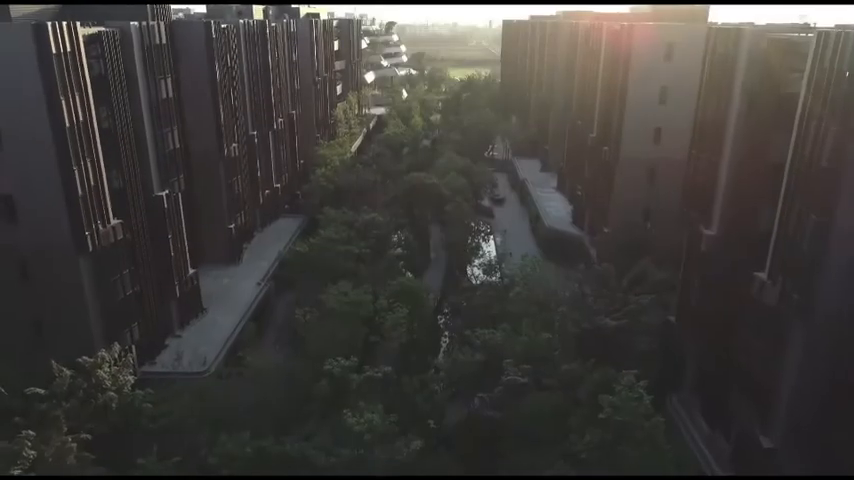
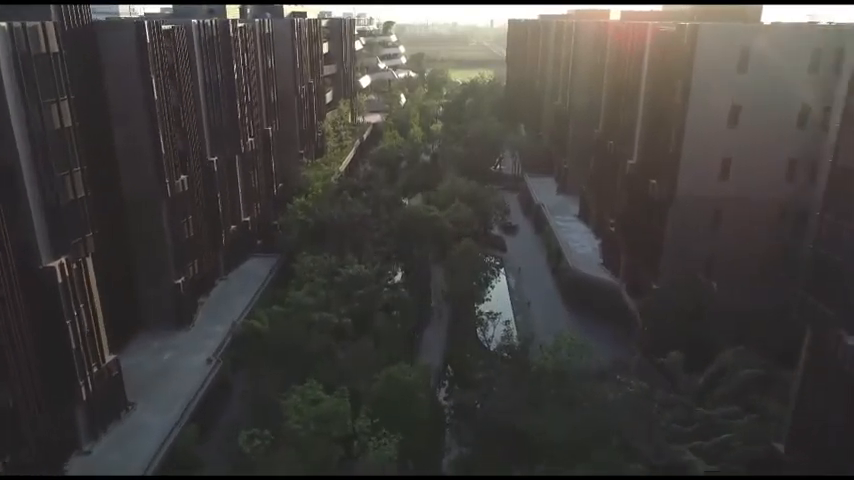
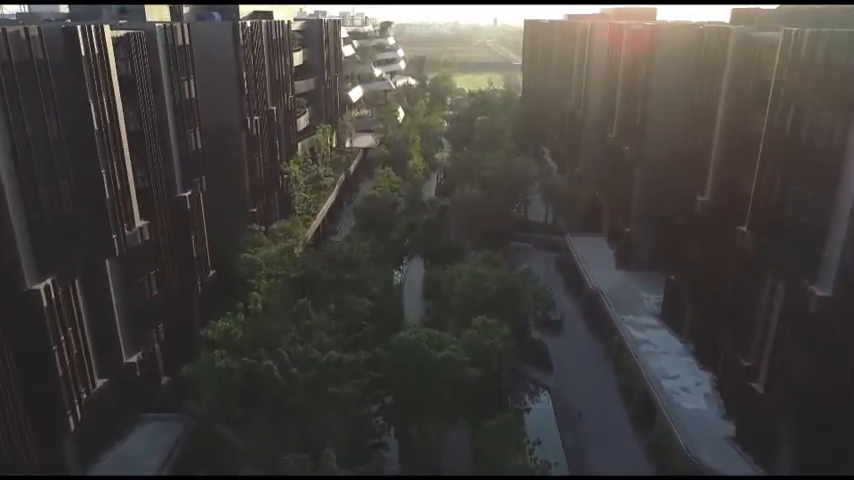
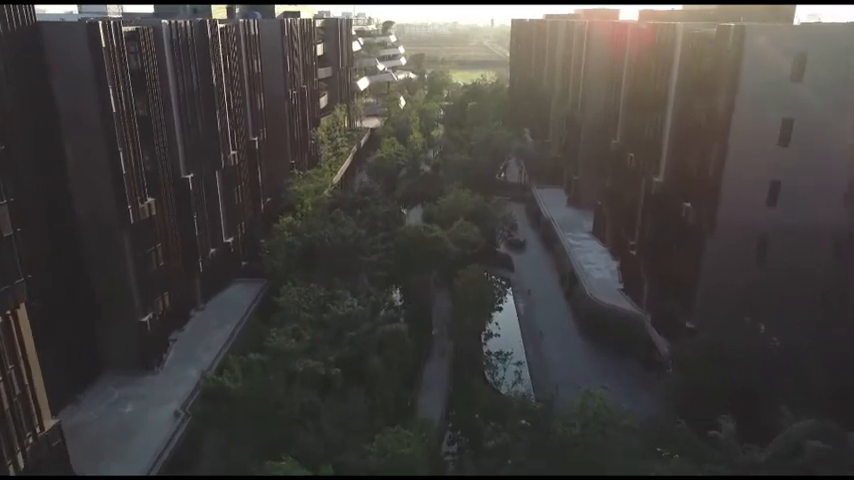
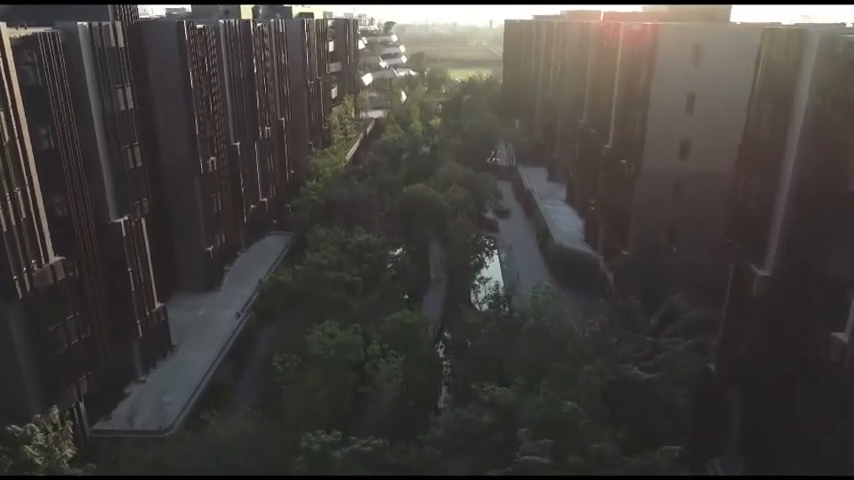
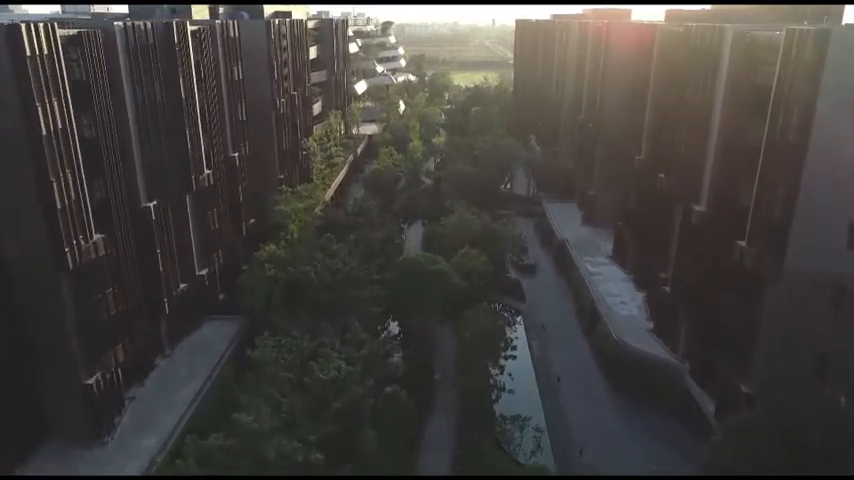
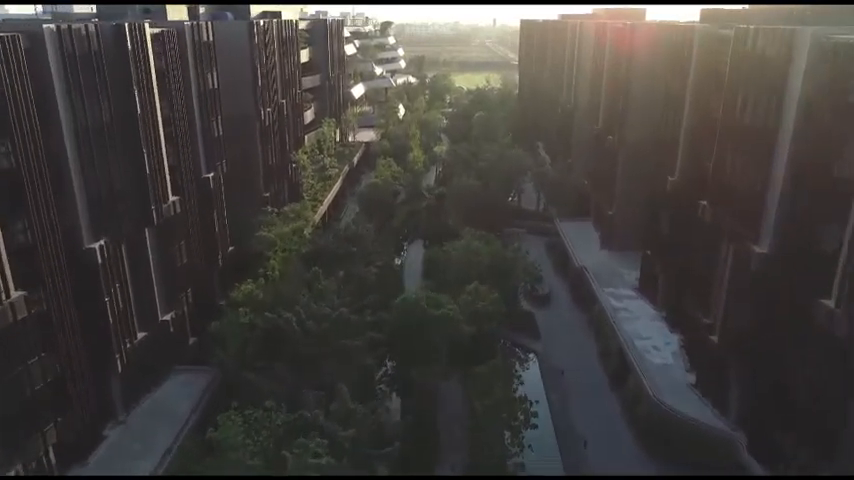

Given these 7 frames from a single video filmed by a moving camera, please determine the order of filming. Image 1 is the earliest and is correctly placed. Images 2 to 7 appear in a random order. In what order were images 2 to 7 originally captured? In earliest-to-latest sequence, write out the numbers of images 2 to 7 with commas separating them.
5, 2, 4, 6, 7, 3
